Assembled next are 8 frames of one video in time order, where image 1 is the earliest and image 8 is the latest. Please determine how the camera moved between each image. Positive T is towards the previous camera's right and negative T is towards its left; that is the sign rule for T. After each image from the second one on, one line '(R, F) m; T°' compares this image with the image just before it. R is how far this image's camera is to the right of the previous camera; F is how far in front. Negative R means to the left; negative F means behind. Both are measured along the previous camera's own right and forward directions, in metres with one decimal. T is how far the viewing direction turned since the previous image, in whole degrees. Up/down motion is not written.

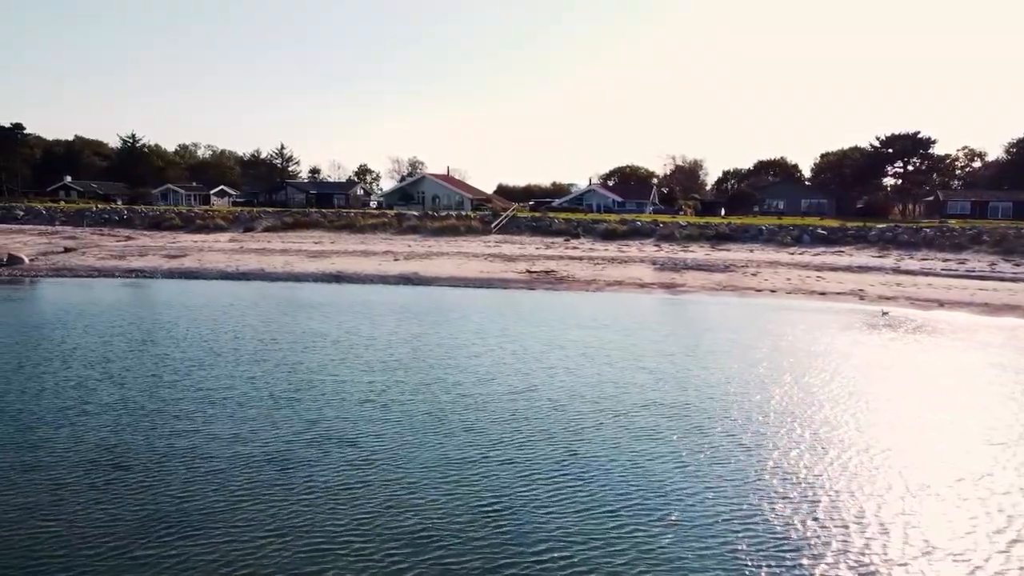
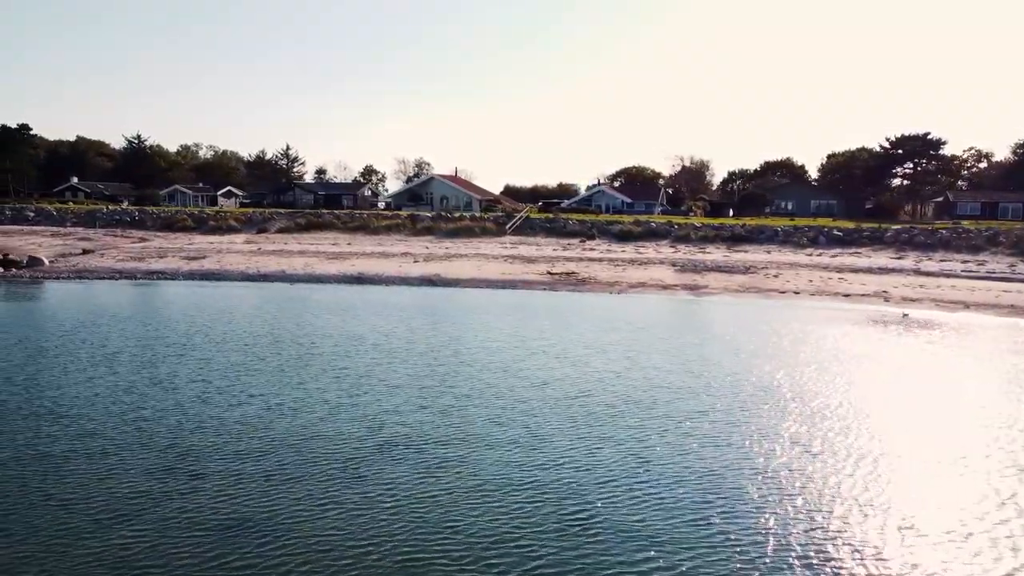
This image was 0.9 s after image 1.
(-1.3, 0.0) m; 0°
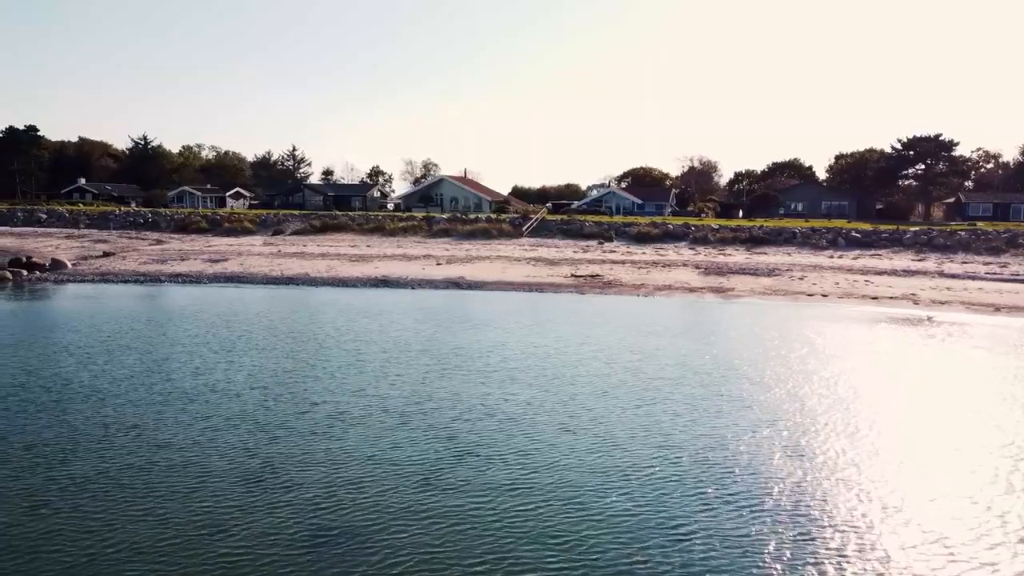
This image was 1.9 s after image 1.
(-1.5, +0.1) m; 0°
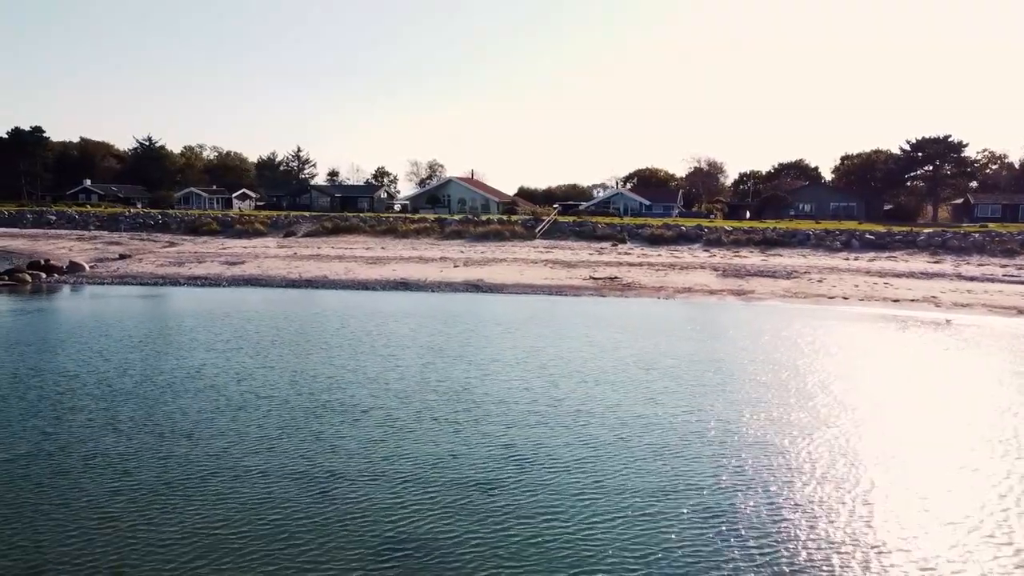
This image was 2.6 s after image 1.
(-1.2, 0.0) m; 0°
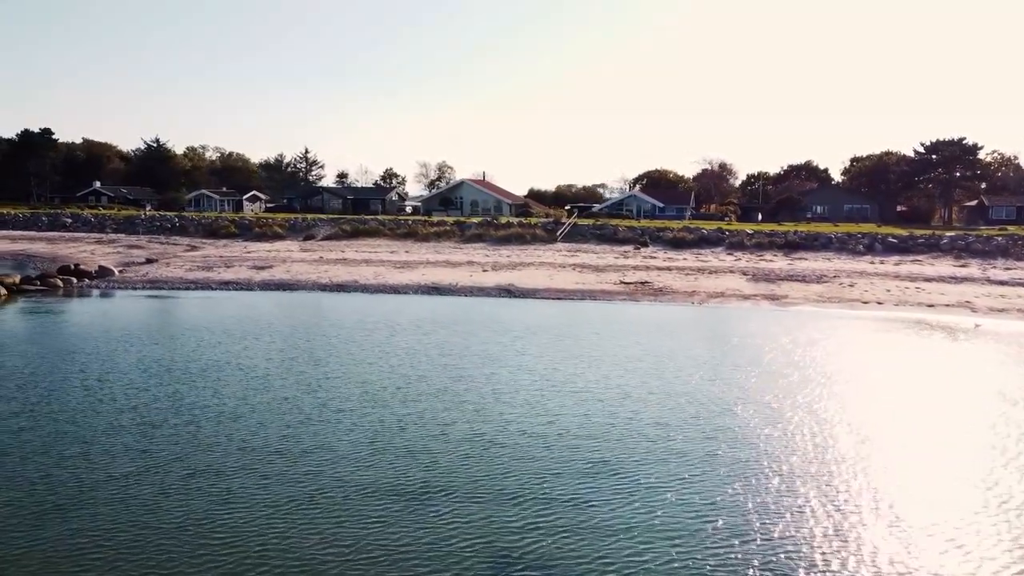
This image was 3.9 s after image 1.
(-2.0, 0.0) m; 0°
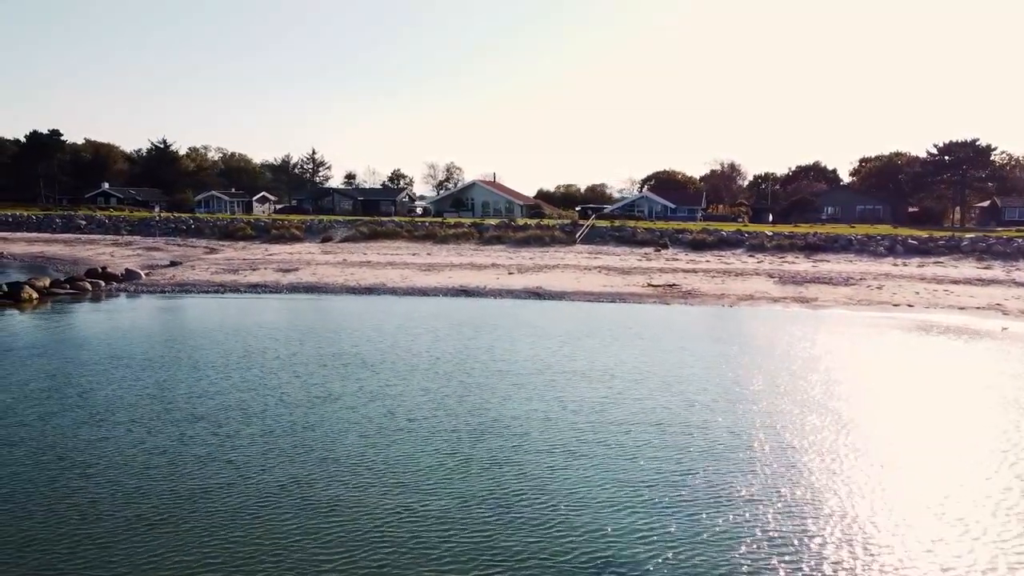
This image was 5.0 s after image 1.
(-1.8, 0.0) m; 0°
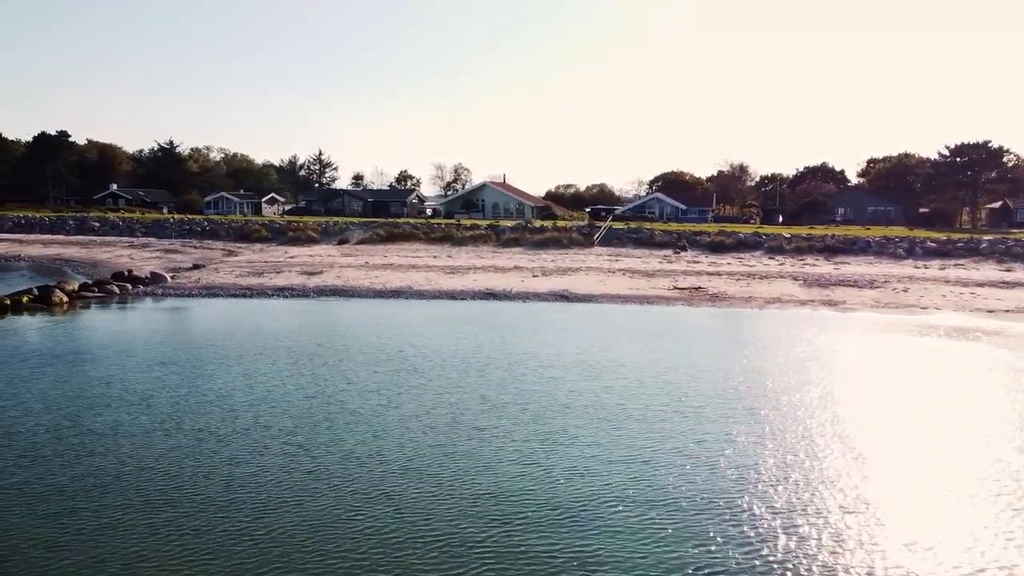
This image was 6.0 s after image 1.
(-1.6, 0.0) m; 0°
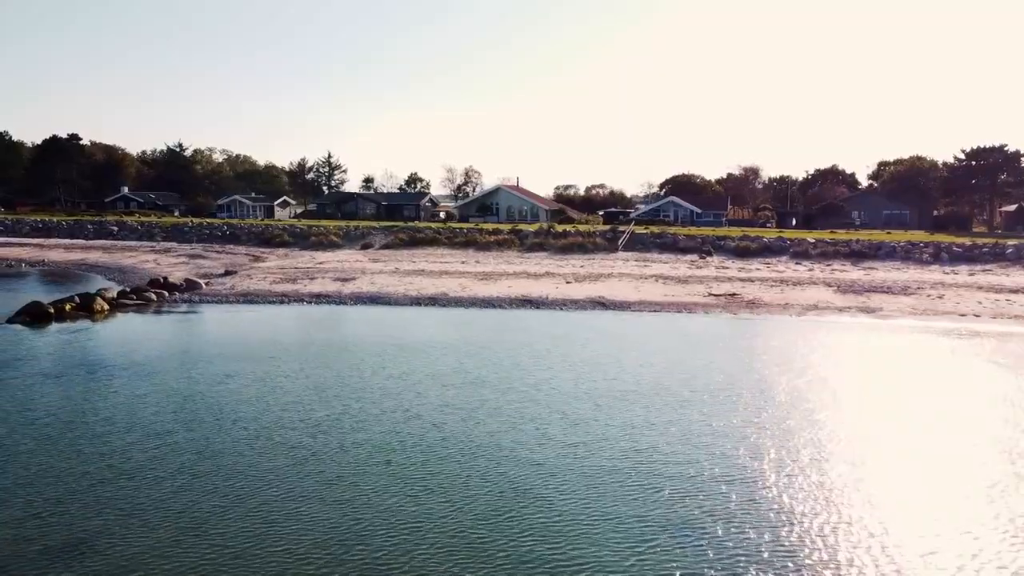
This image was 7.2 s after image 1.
(-2.3, 0.0) m; 0°
